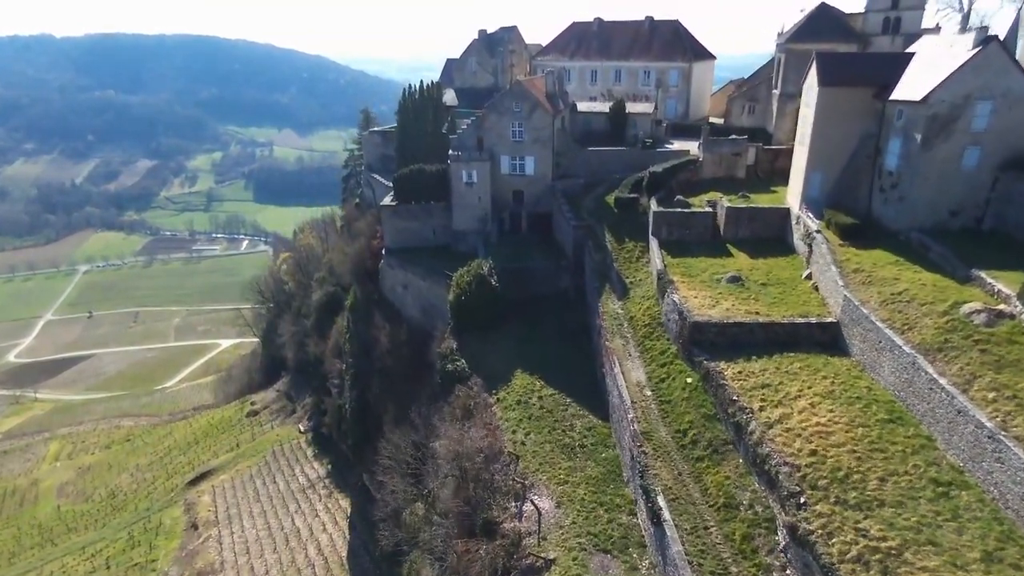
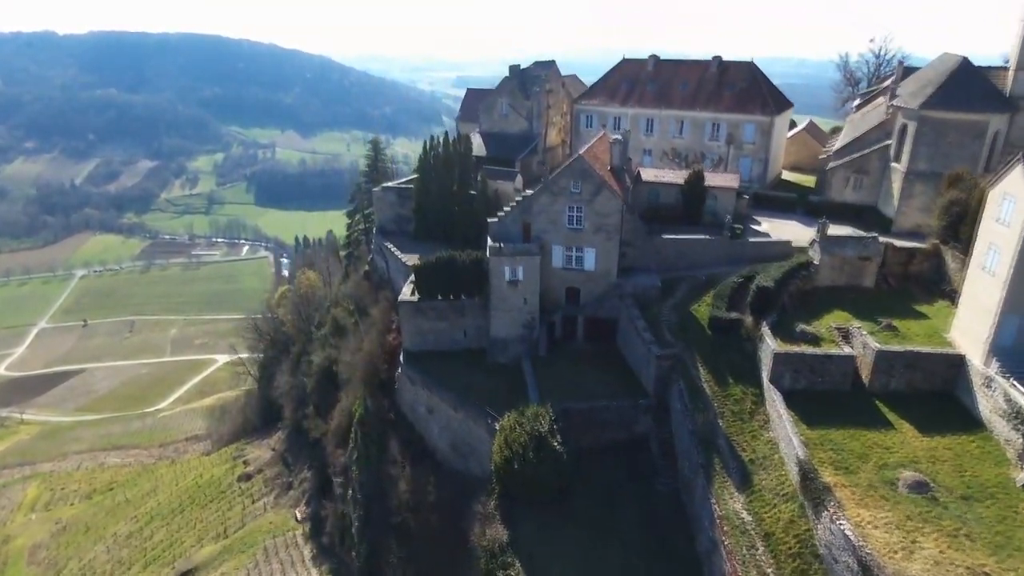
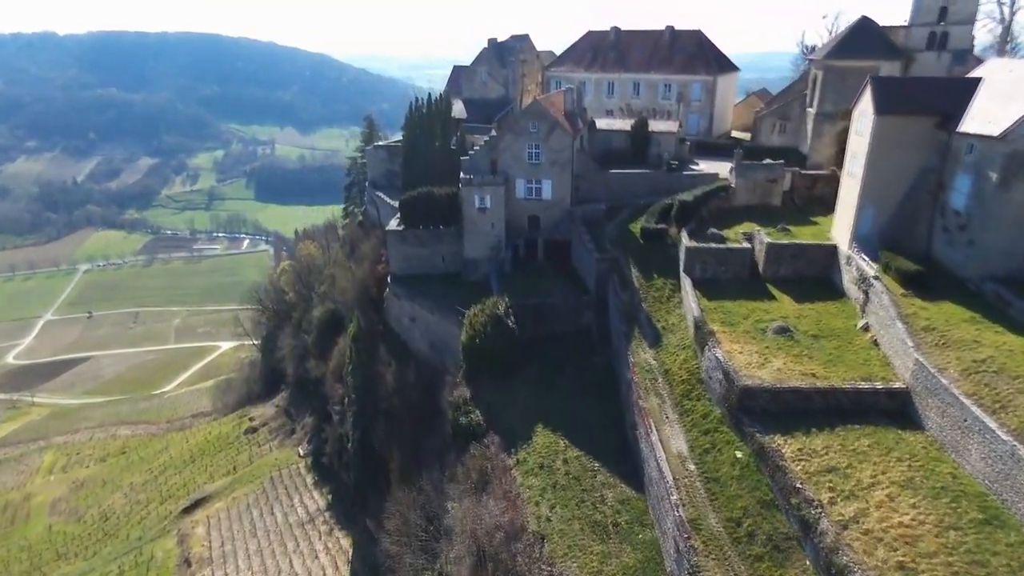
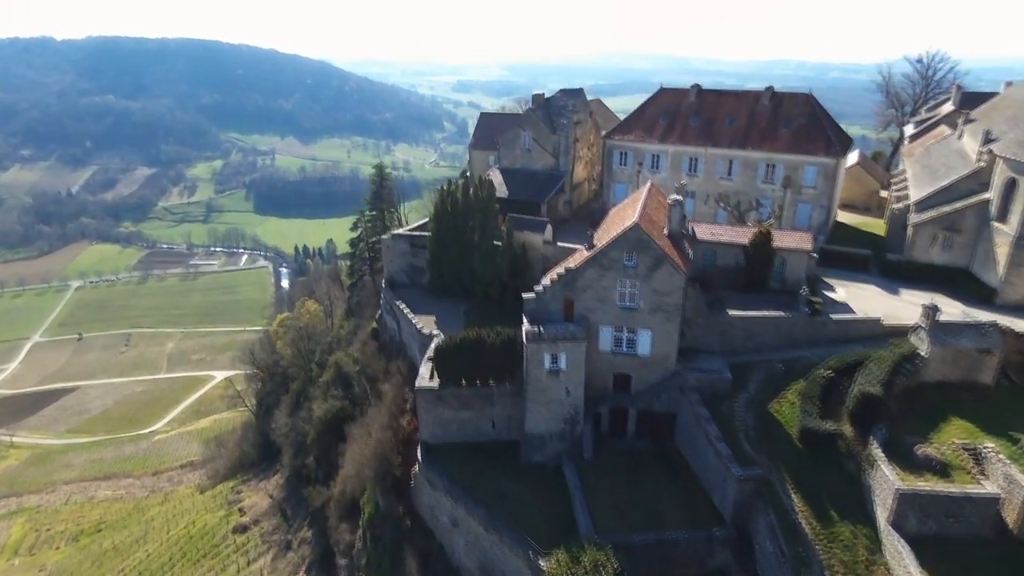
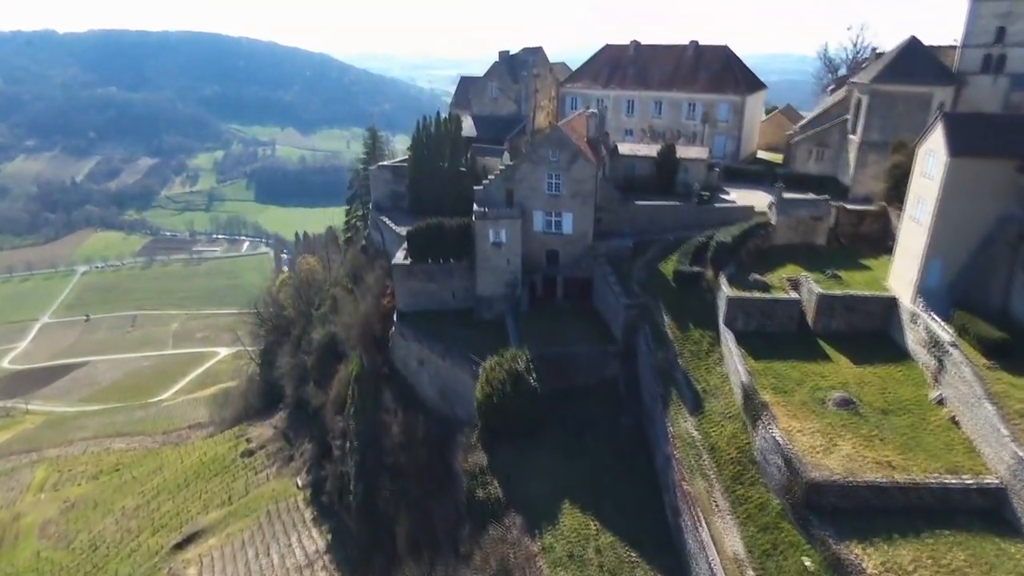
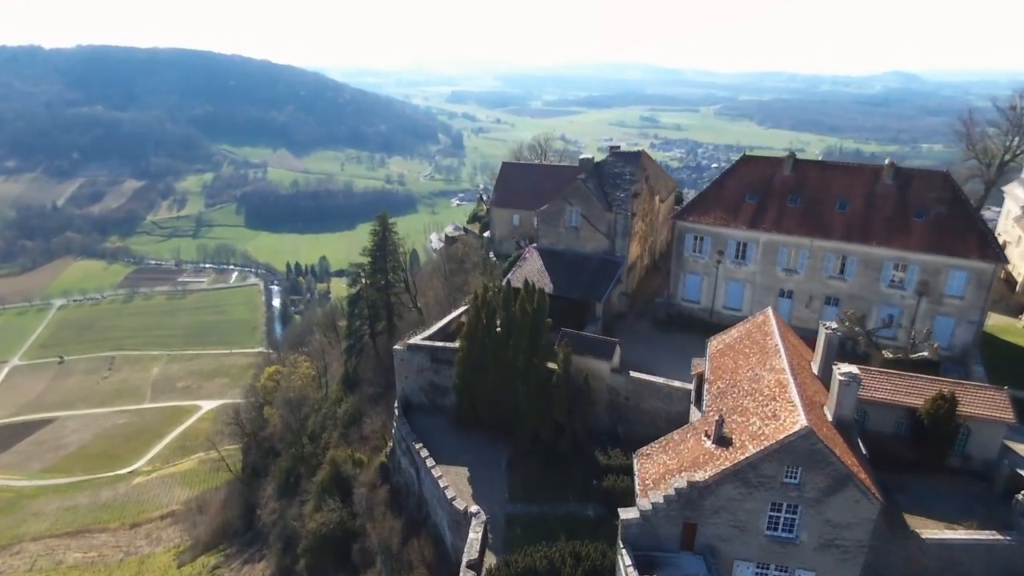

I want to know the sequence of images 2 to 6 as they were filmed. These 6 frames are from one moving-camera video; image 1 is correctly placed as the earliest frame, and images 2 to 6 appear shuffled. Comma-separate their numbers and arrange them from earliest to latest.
3, 5, 2, 4, 6
